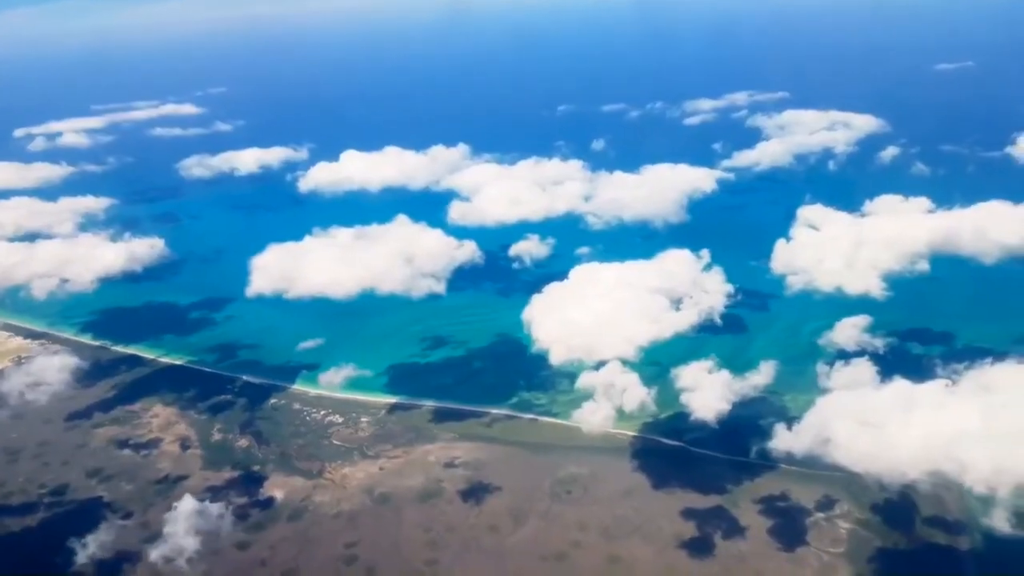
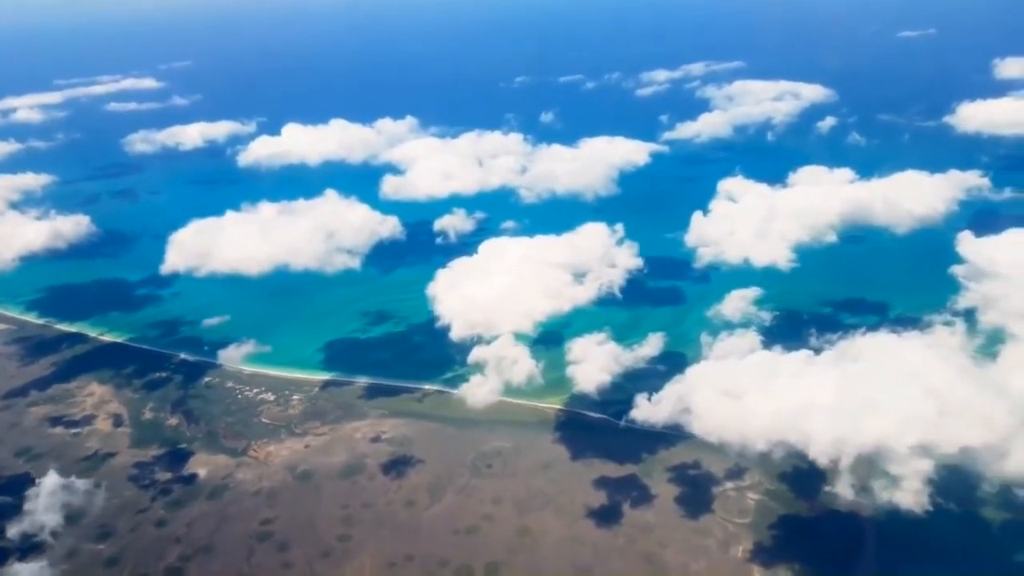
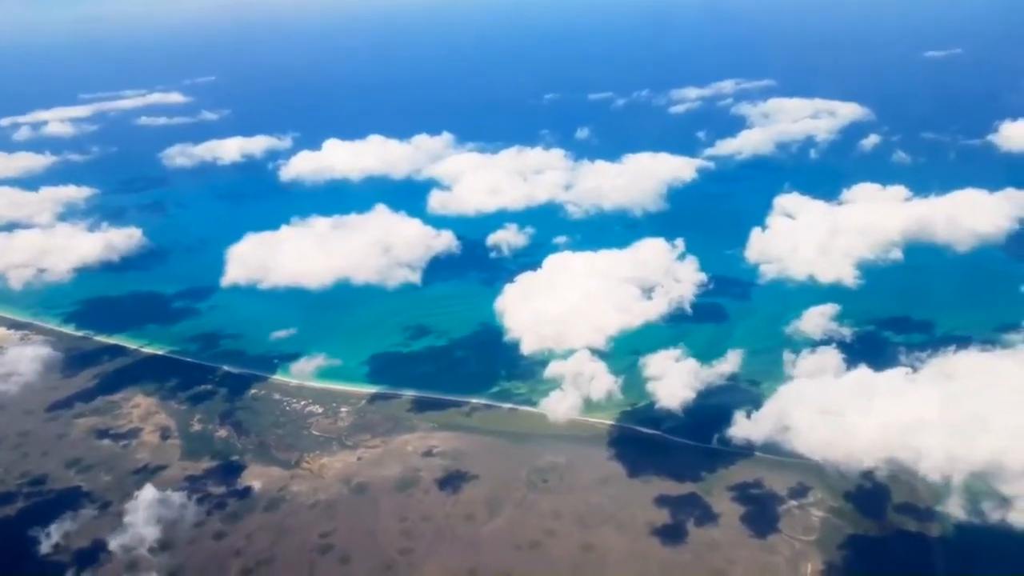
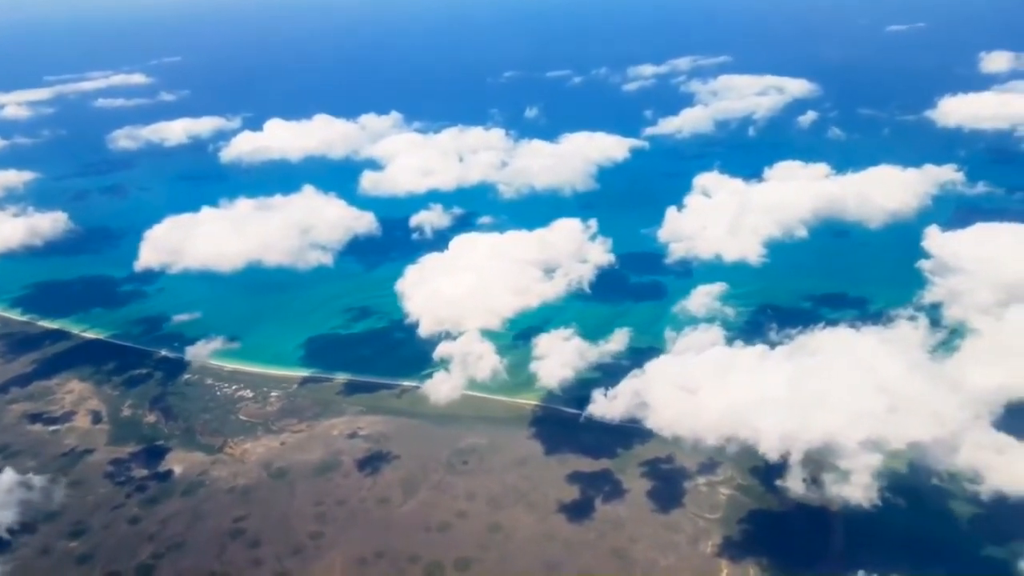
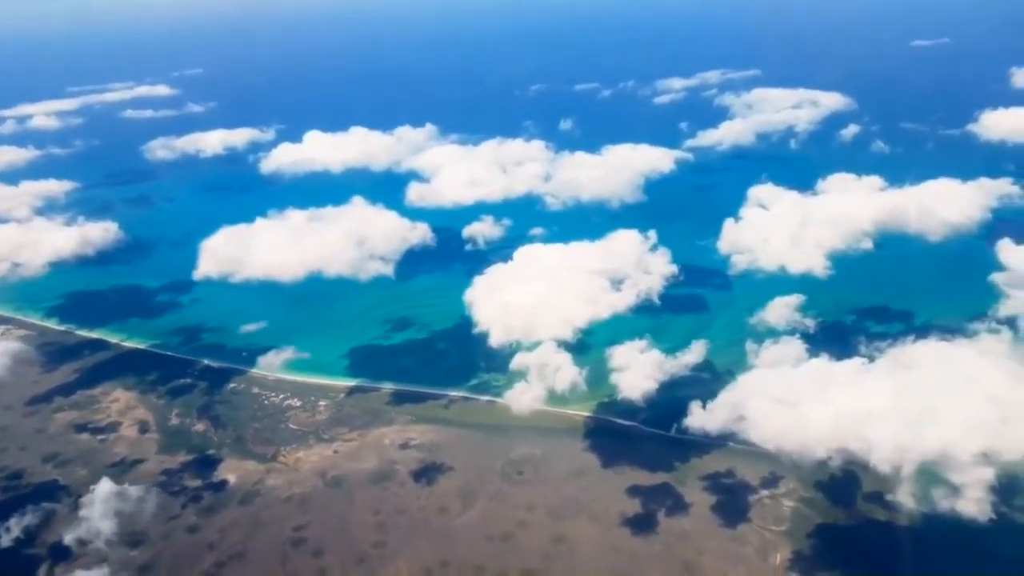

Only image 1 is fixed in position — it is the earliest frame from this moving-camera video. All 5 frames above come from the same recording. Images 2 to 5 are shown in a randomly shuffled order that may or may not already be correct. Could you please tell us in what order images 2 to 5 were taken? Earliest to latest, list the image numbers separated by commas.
3, 5, 2, 4
